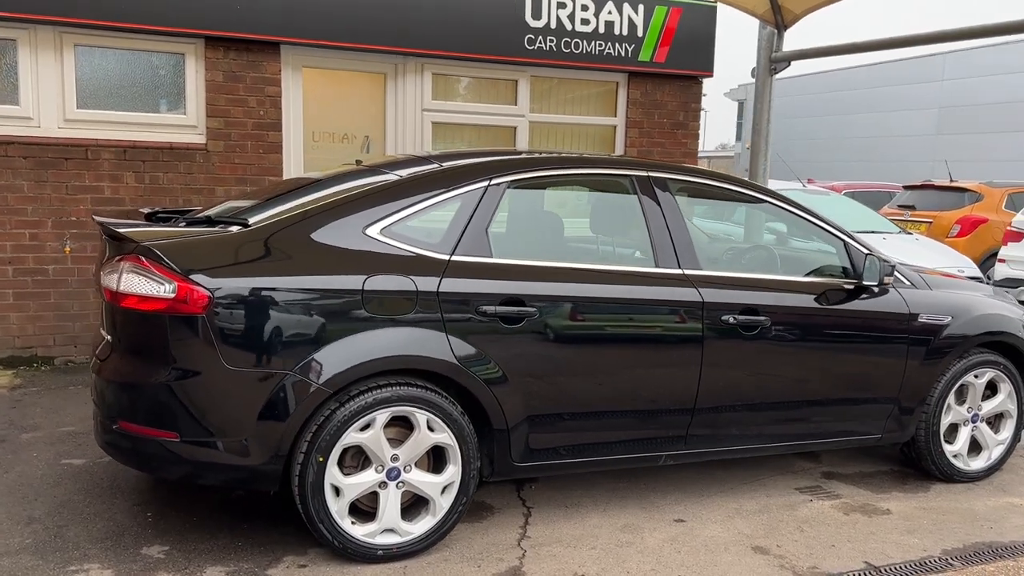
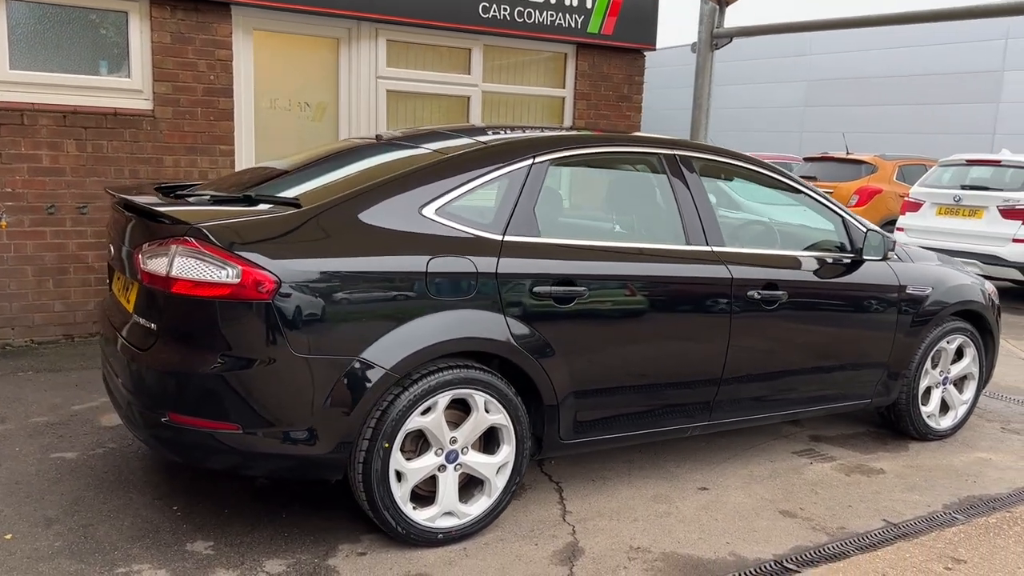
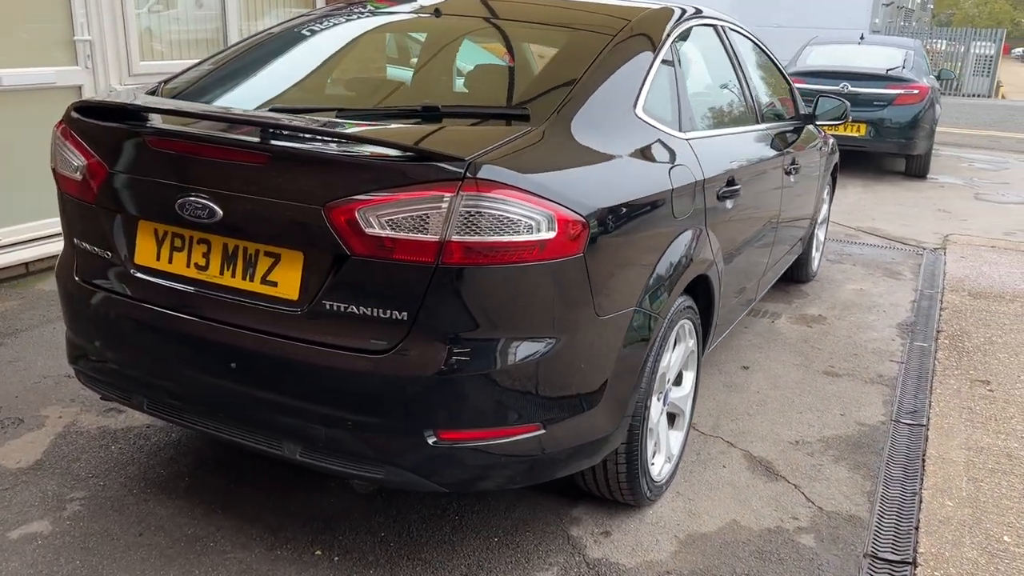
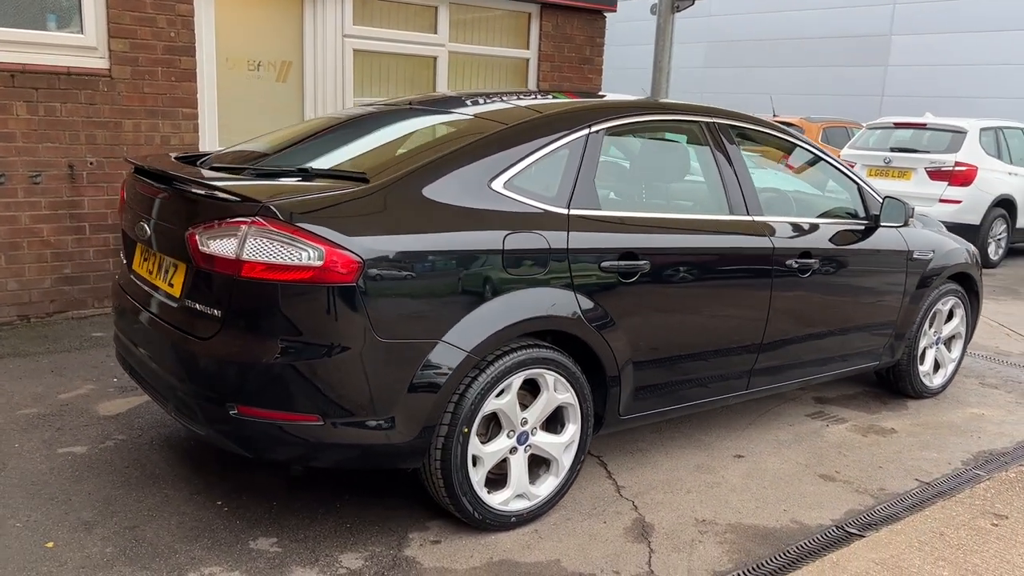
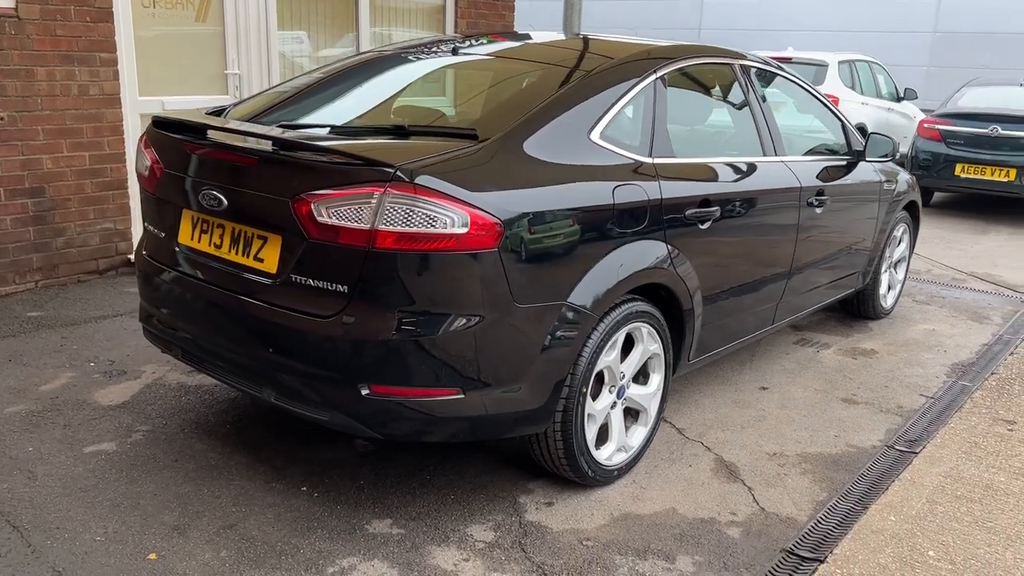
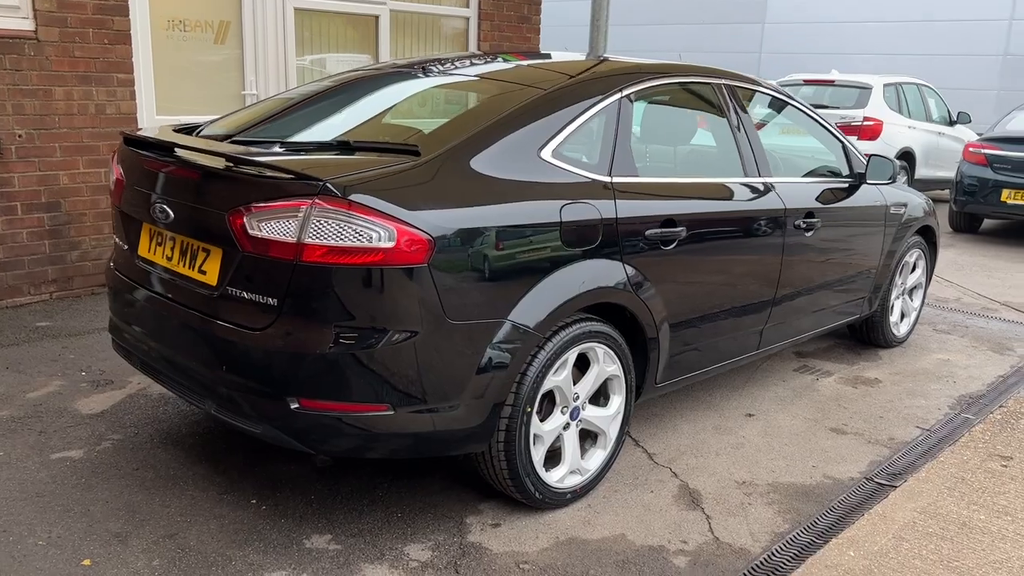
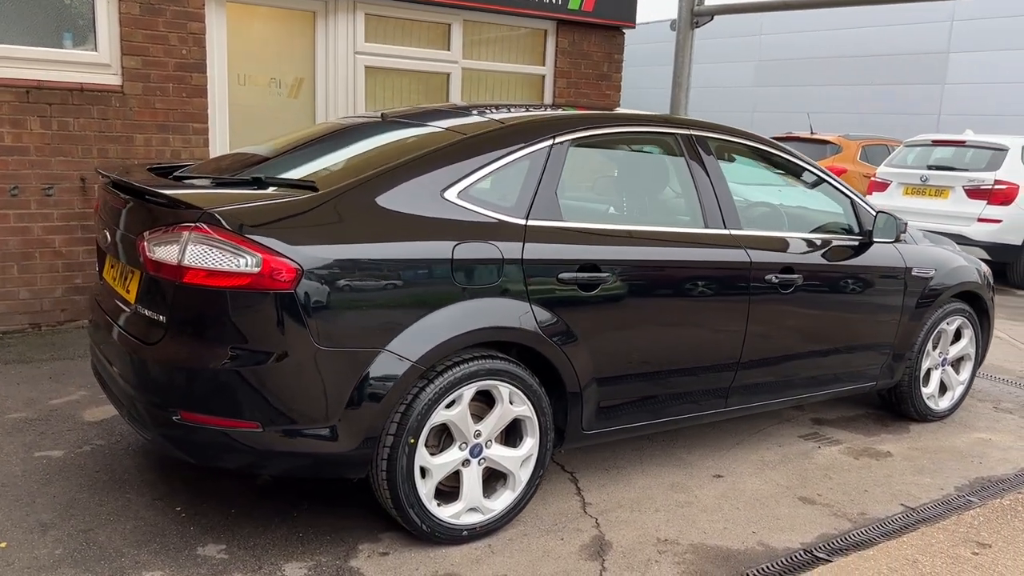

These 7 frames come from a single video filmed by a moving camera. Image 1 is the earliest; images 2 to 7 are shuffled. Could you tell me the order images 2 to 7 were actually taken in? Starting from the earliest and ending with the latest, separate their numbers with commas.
2, 7, 4, 6, 5, 3
